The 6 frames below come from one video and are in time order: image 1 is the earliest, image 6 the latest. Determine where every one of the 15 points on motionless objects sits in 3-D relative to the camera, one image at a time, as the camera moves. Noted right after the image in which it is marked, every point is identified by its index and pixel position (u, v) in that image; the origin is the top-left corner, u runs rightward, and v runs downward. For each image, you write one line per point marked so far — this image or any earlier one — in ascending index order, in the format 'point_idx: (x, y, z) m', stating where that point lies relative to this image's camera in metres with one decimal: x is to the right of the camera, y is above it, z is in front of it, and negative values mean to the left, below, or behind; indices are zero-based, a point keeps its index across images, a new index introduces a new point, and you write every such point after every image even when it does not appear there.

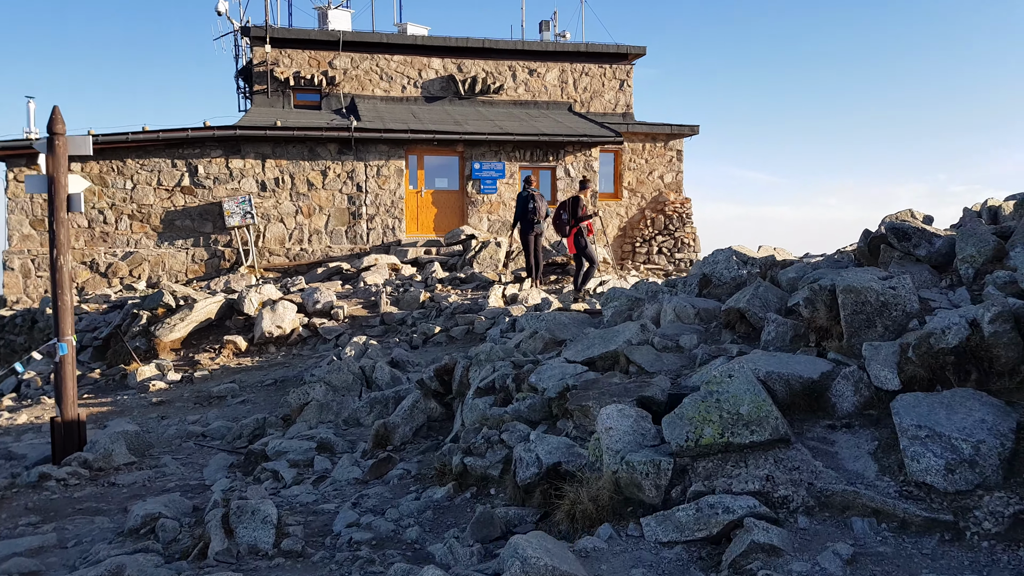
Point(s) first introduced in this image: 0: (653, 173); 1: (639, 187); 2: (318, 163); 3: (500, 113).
0: (+3.2, +2.6, +18.2) m
1: (+2.9, +2.3, +18.1) m
2: (-3.6, +2.3, +14.8) m
3: (-0.3, +3.9, +17.6) m
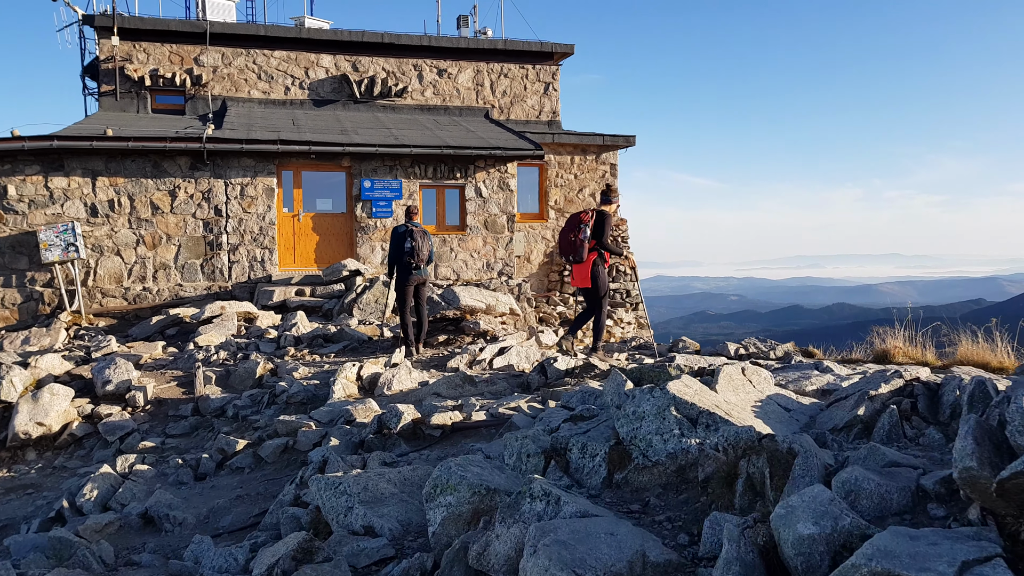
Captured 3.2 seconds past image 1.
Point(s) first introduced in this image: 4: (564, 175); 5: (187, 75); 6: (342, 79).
0: (+1.4, +1.9, +15.7) m
1: (+1.1, +1.6, +15.6) m
2: (-5.2, +1.6, +11.9) m
3: (-2.1, +3.1, +14.9) m
4: (+1.0, +2.2, +15.6) m
5: (-5.9, +3.8, +14.3) m
6: (-3.3, +4.0, +15.3) m
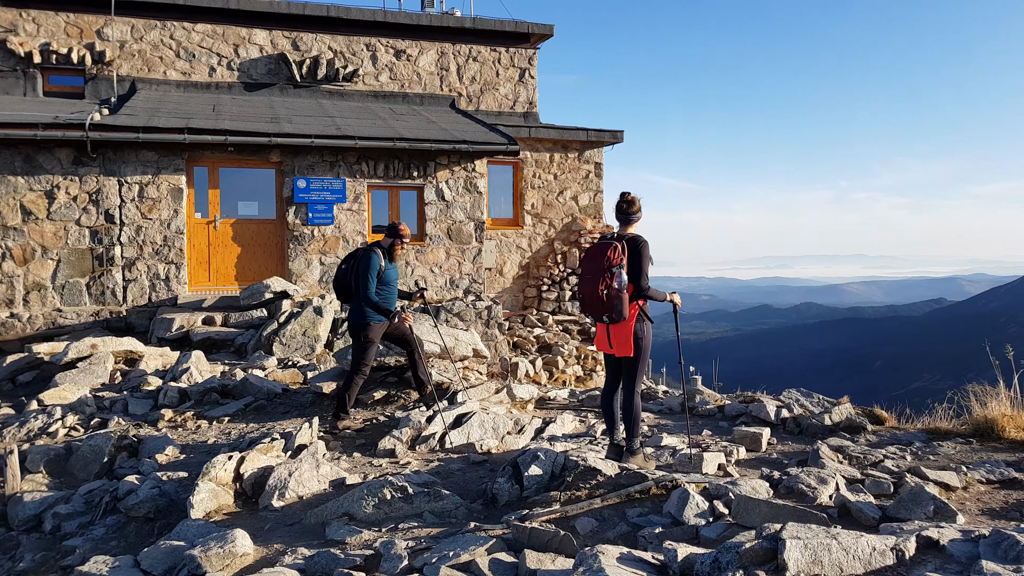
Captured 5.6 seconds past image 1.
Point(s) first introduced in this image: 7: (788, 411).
0: (+0.9, +1.6, +13.4) m
1: (+0.6, +1.3, +13.3) m
2: (-5.6, +1.3, +9.4) m
3: (-2.6, +2.8, +12.5) m
4: (+0.5, +1.9, +13.3) m
5: (-6.3, +3.5, +11.8) m
6: (-3.8, +3.7, +12.9) m
7: (+2.1, -1.0, +6.2) m
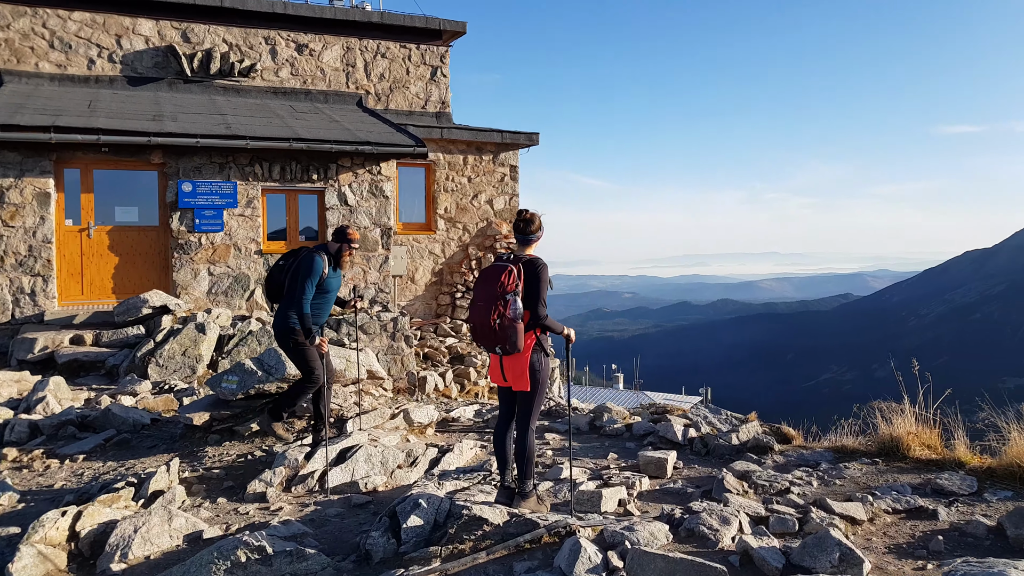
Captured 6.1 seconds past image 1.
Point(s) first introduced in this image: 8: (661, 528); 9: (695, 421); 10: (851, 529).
0: (-0.6, +1.5, +12.9) m
1: (-0.9, +1.2, +12.8) m
2: (-6.6, +1.1, +8.4) m
3: (-3.9, +2.7, +11.7) m
4: (-0.9, +1.8, +12.8) m
5: (-7.6, +3.3, +10.7) m
6: (-5.2, +3.6, +12.0) m
7: (+1.4, -1.1, +5.9) m
8: (+0.7, -1.1, +3.7) m
9: (+1.4, -1.0, +6.2) m
10: (+1.6, -1.2, +3.8) m
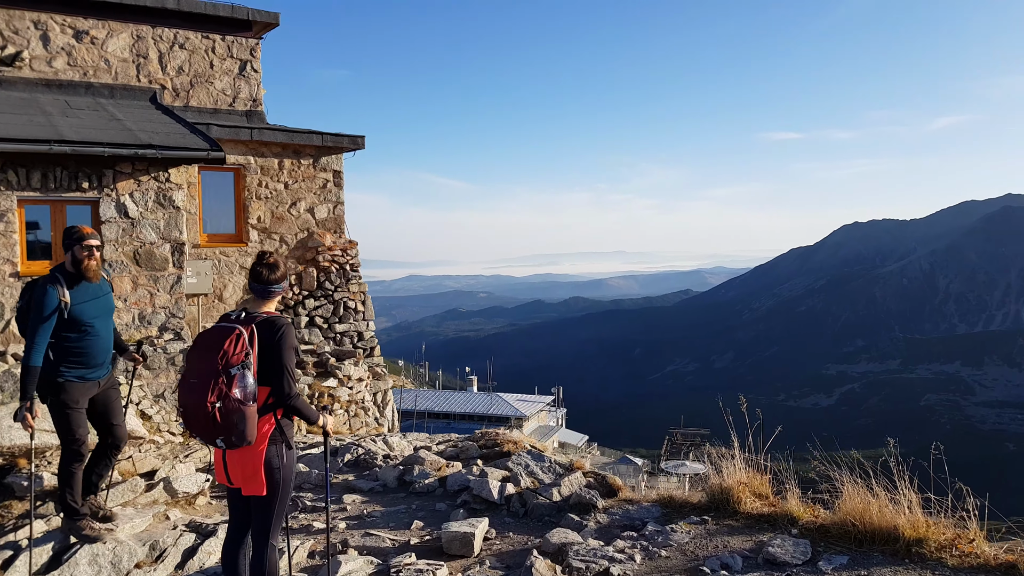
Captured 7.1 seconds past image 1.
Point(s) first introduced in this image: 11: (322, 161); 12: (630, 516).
0: (-3.2, +1.2, +11.7) m
1: (-3.5, +0.9, +11.6) m
2: (-8.3, +0.7, +6.1) m
3: (-6.3, +2.4, +9.9) m
4: (-3.5, +1.5, +11.5) m
5: (-9.8, +2.9, +8.3) m
6: (-7.6, +3.2, +10.0) m
7: (0.0, -1.3, +5.2) m
8: (-0.3, -1.3, +2.8) m
9: (0.0, -1.3, +5.4) m
10: (+0.6, -1.4, +3.2) m
11: (-2.9, +1.9, +11.9) m
12: (+0.7, -1.3, +4.7) m
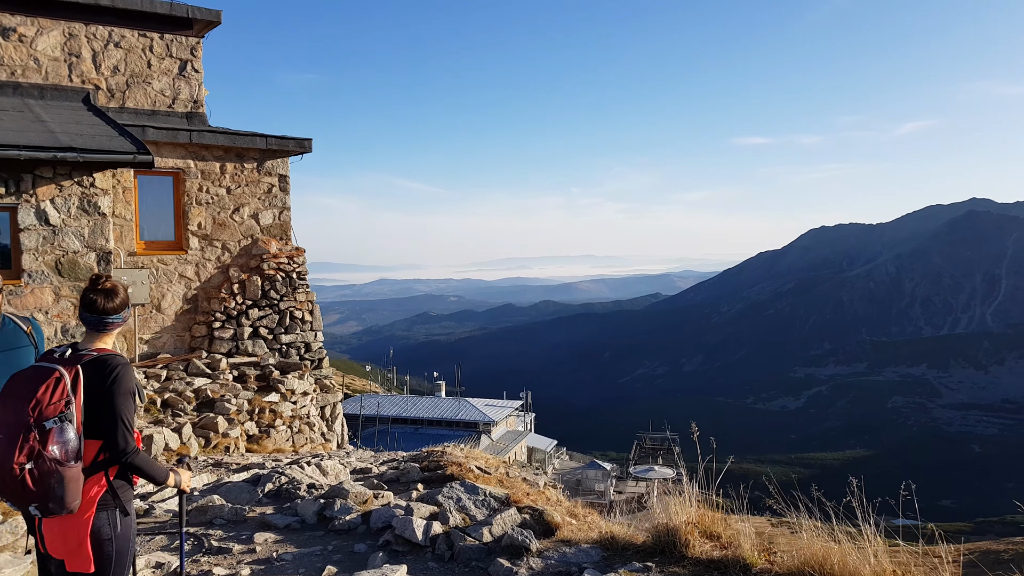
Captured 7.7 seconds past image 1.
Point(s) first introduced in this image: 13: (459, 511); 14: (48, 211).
0: (-3.9, +1.1, +11.2) m
1: (-4.1, +0.8, +11.0) m
2: (-8.8, +0.6, +5.4) m
3: (-6.9, +2.2, +9.2) m
4: (-4.2, +1.4, +10.9) m
5: (-10.3, +2.8, +7.5) m
6: (-8.2, +3.1, +9.3) m
7: (-0.4, -1.4, +4.7) m
8: (-0.6, -1.4, +2.3) m
9: (-0.4, -1.4, +4.9) m
10: (+0.3, -1.5, +2.7) m
11: (-3.5, +1.8, +11.4) m
12: (+0.3, -1.4, +4.2) m
13: (-0.3, -1.4, +4.9) m
14: (-4.9, +0.8, +8.3) m
